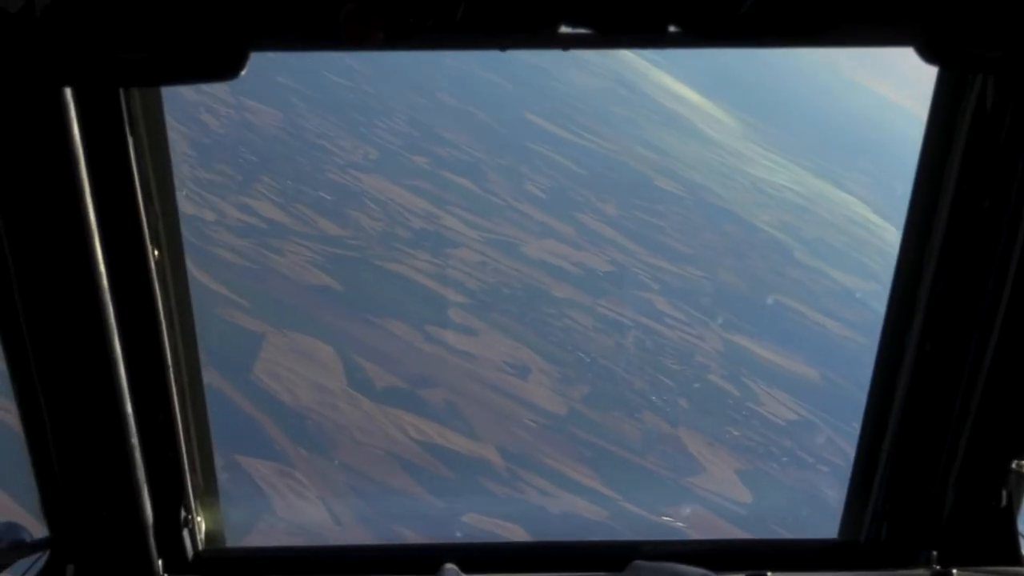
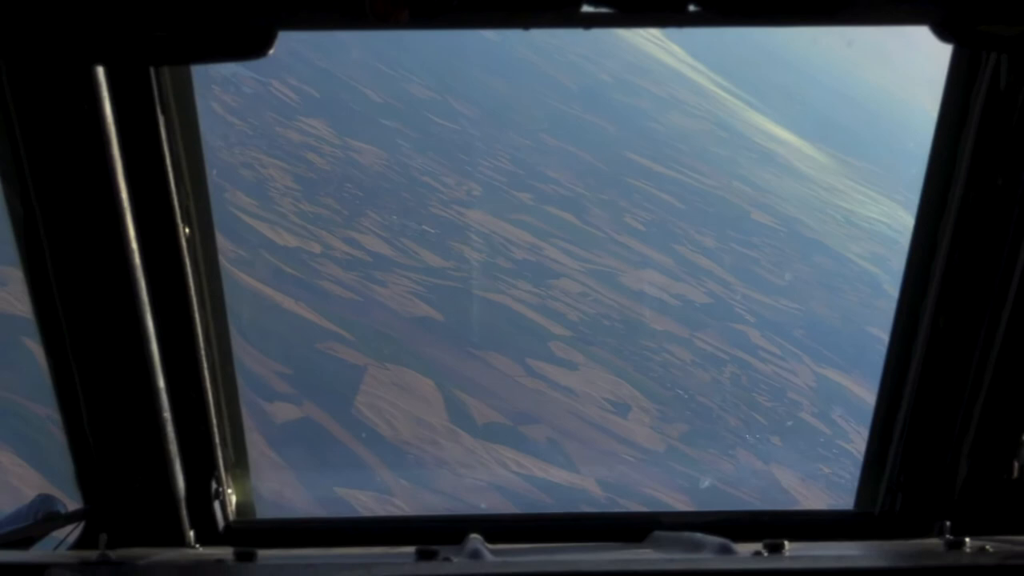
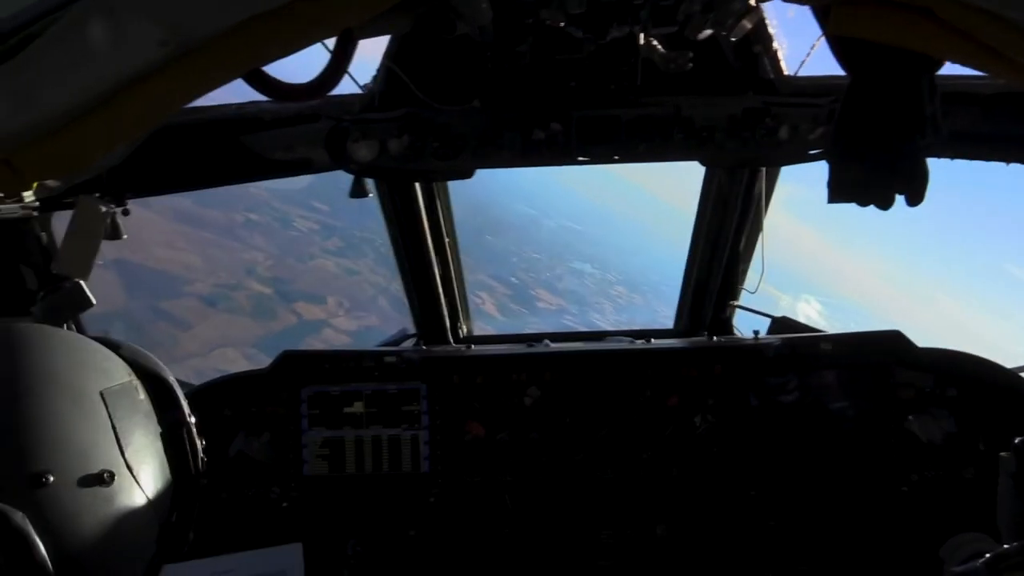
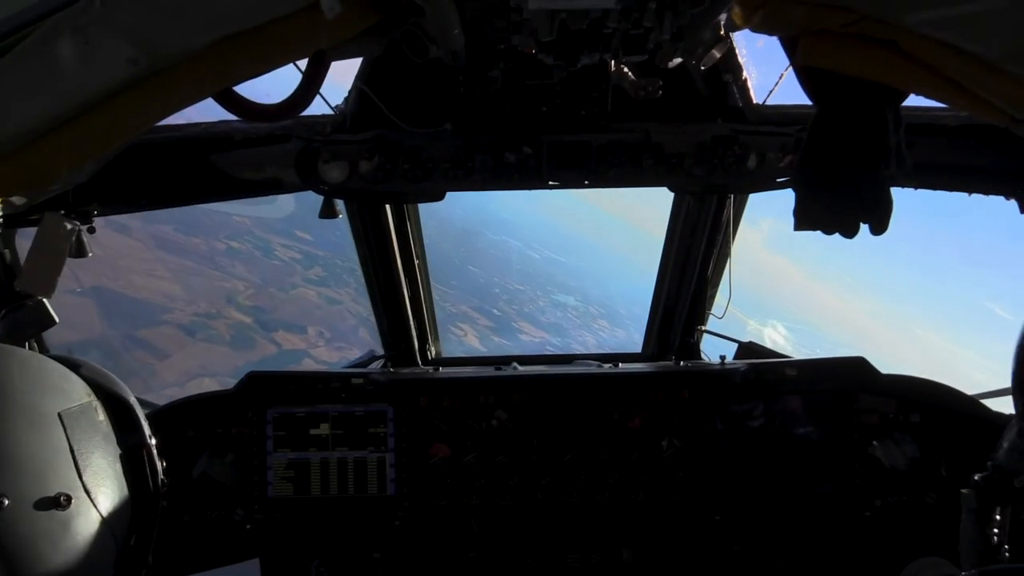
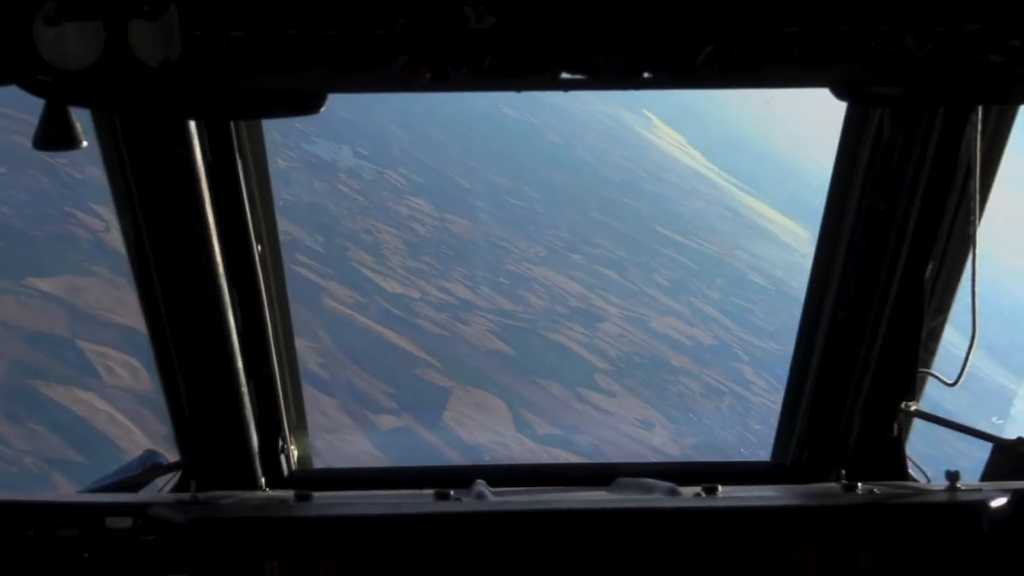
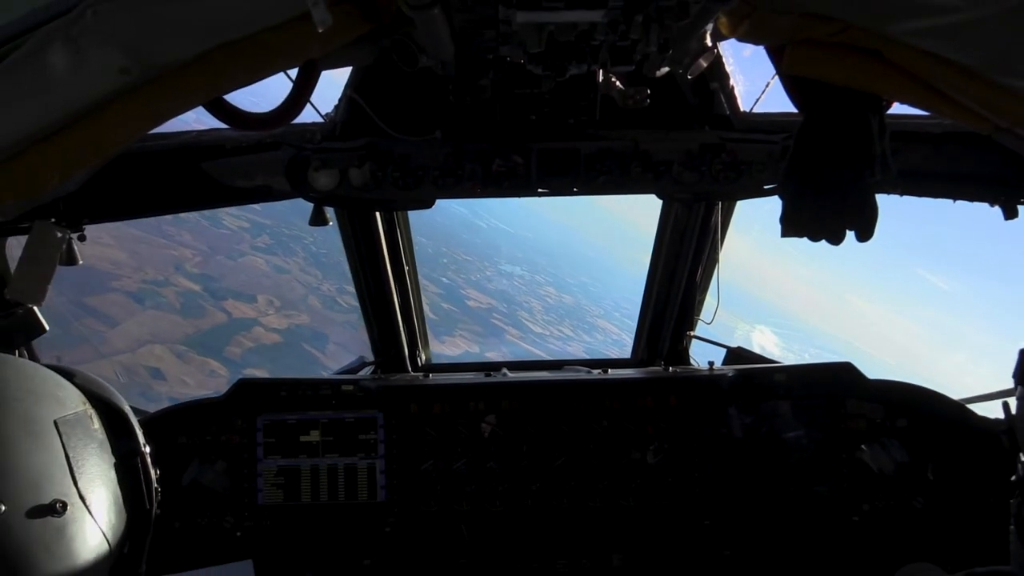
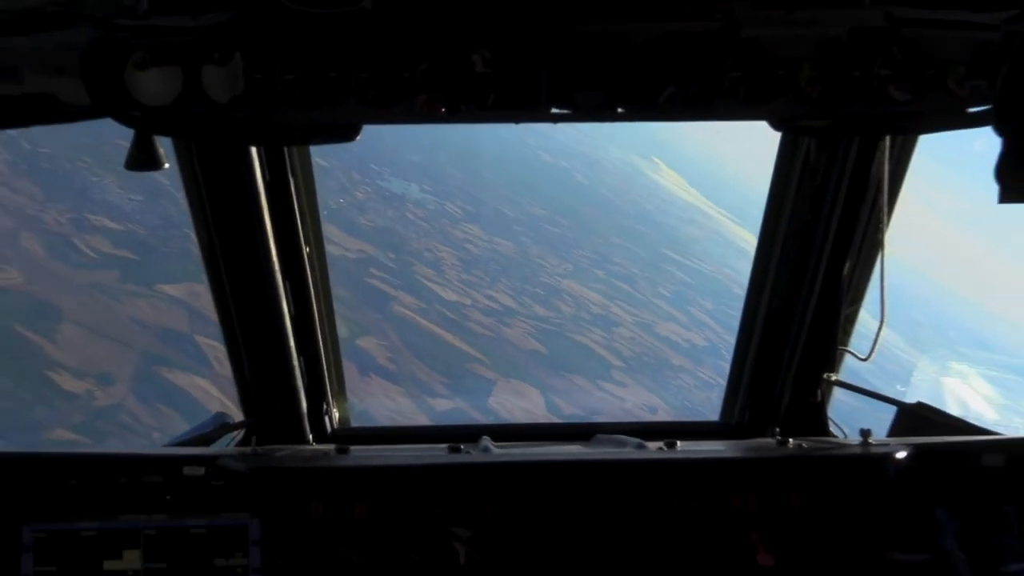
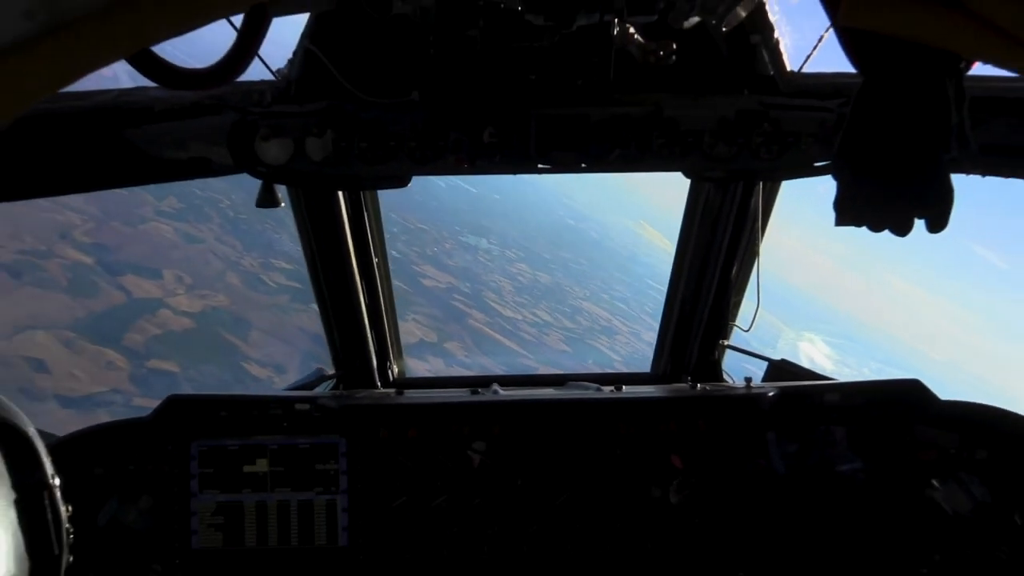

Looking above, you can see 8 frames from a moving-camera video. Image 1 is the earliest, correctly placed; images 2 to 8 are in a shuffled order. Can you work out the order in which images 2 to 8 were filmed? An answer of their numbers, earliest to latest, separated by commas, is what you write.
2, 5, 7, 8, 6, 3, 4
